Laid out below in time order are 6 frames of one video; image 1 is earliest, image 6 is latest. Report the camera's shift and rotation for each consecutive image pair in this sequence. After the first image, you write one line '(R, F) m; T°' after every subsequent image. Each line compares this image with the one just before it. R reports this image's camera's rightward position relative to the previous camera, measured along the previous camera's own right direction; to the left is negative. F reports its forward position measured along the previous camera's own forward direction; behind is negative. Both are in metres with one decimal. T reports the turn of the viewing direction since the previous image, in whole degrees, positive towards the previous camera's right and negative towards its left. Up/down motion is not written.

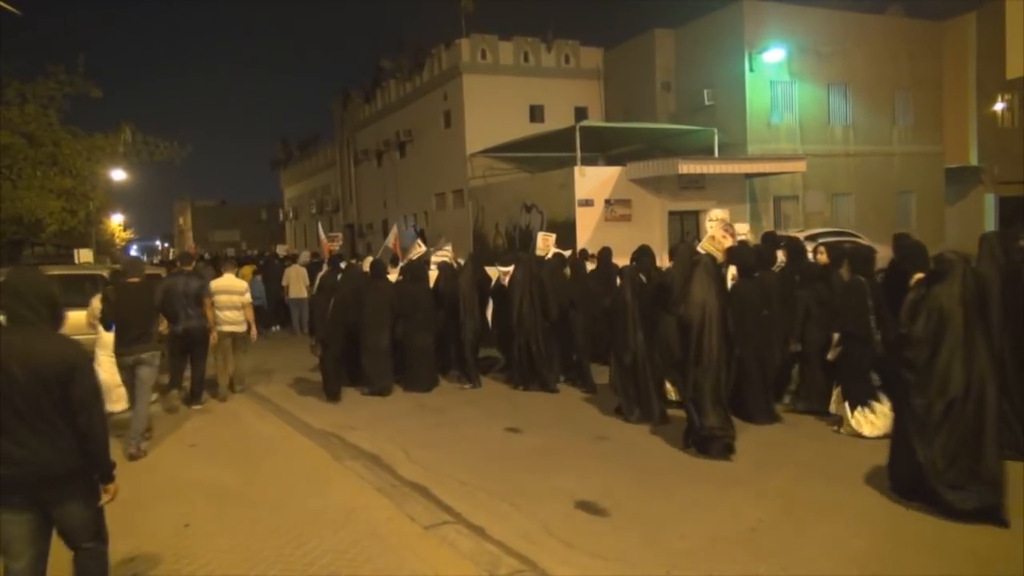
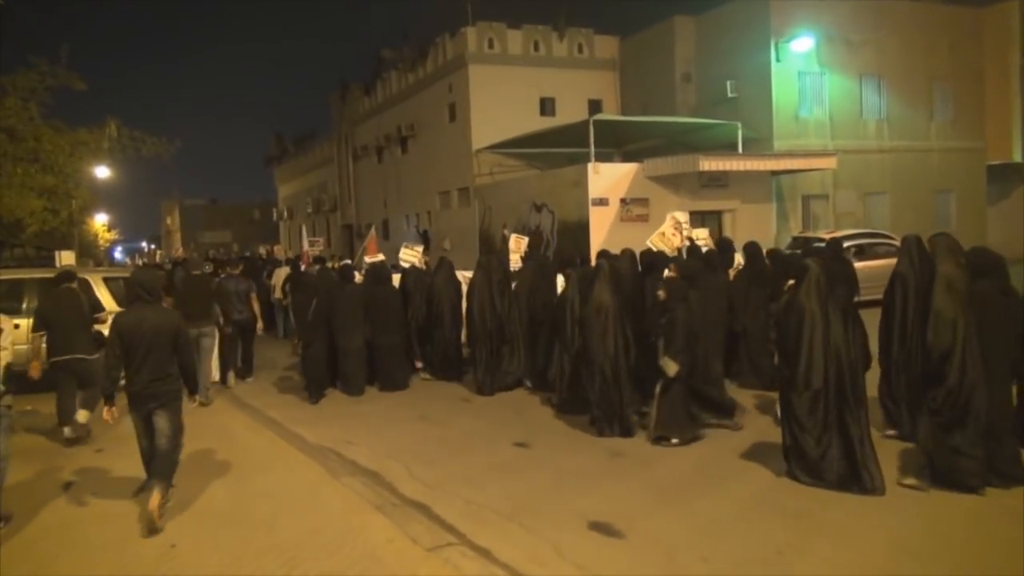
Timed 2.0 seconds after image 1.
(0.0, +0.6) m; -1°
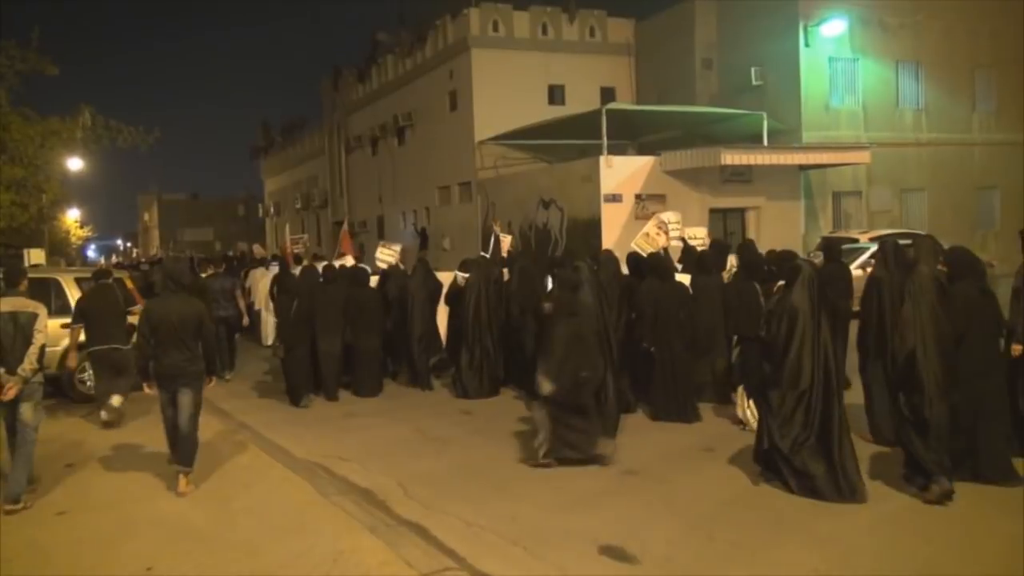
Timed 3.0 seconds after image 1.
(0.0, +0.7) m; 0°
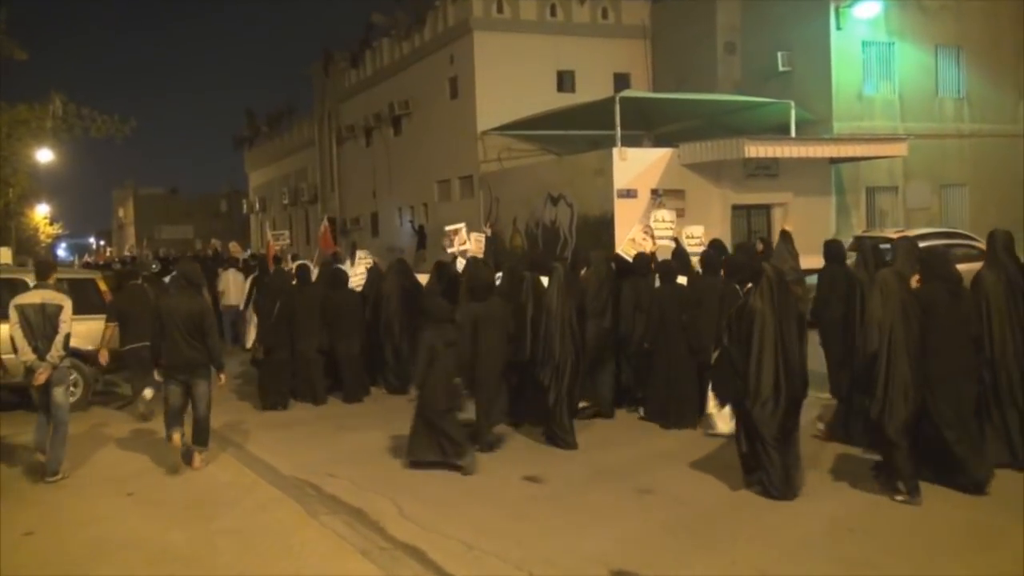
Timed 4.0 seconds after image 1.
(0.0, +0.7) m; 0°
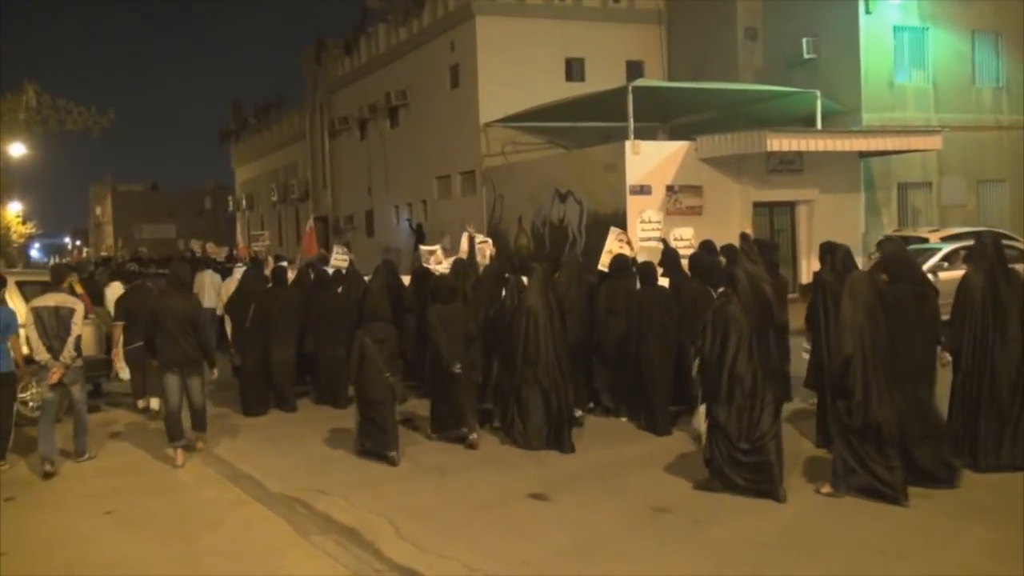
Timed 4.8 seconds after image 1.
(0.0, +0.5) m; 0°
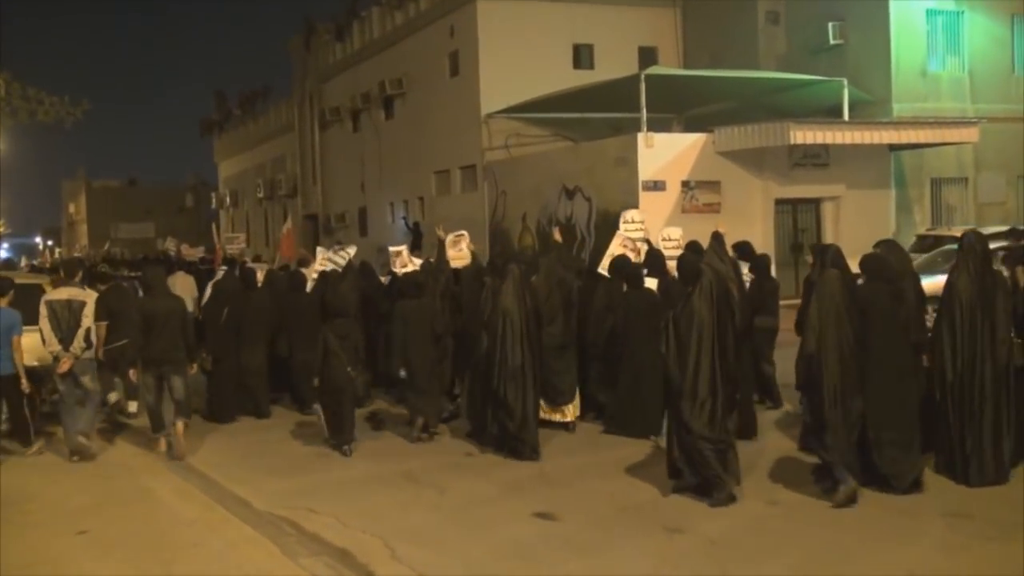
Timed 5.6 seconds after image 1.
(0.0, +0.5) m; 0°
